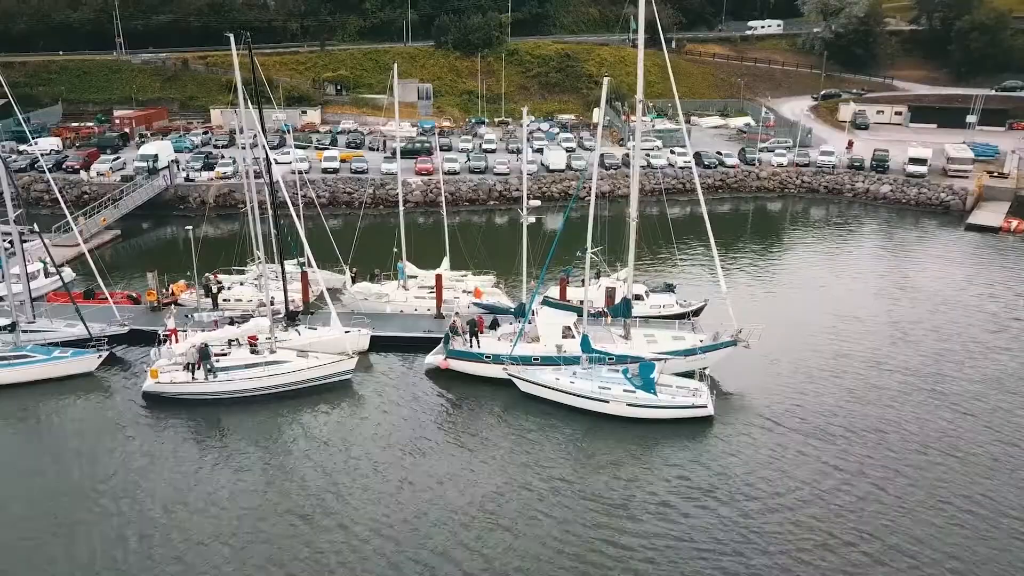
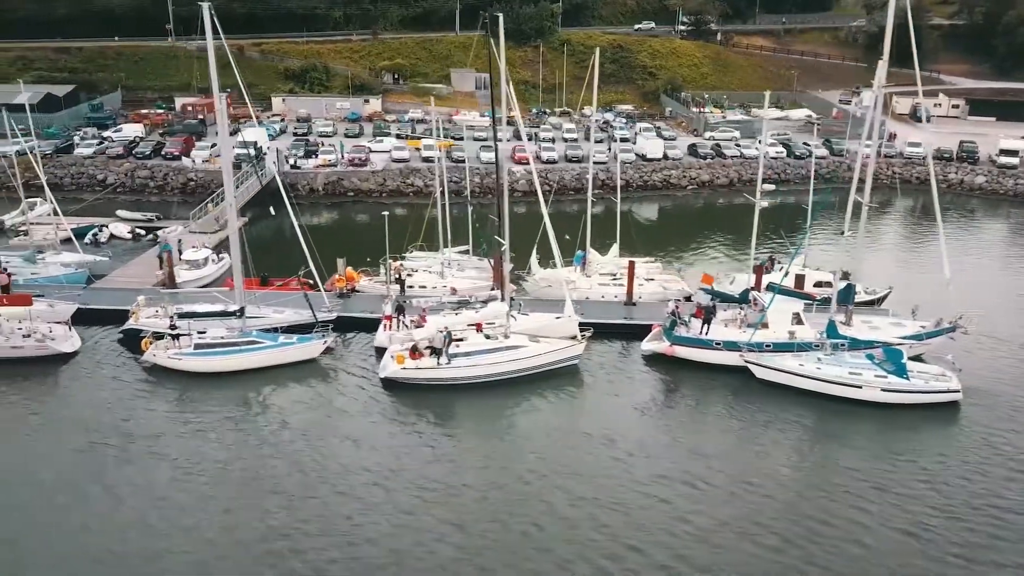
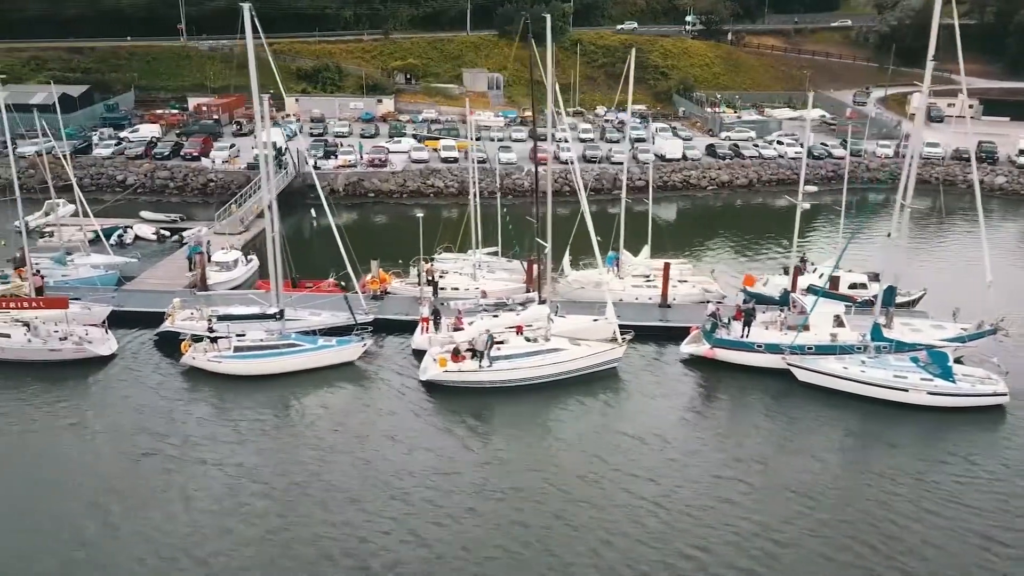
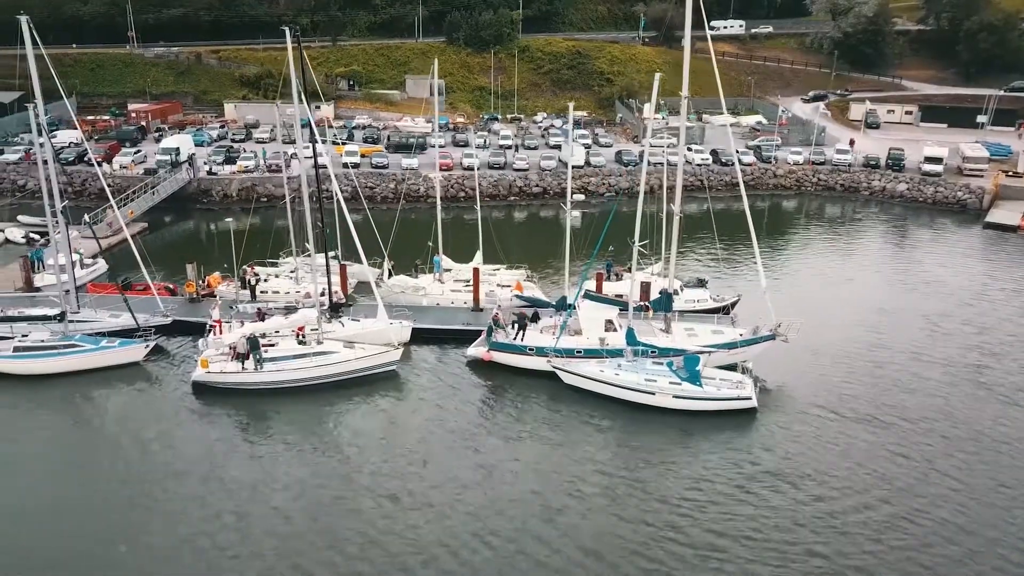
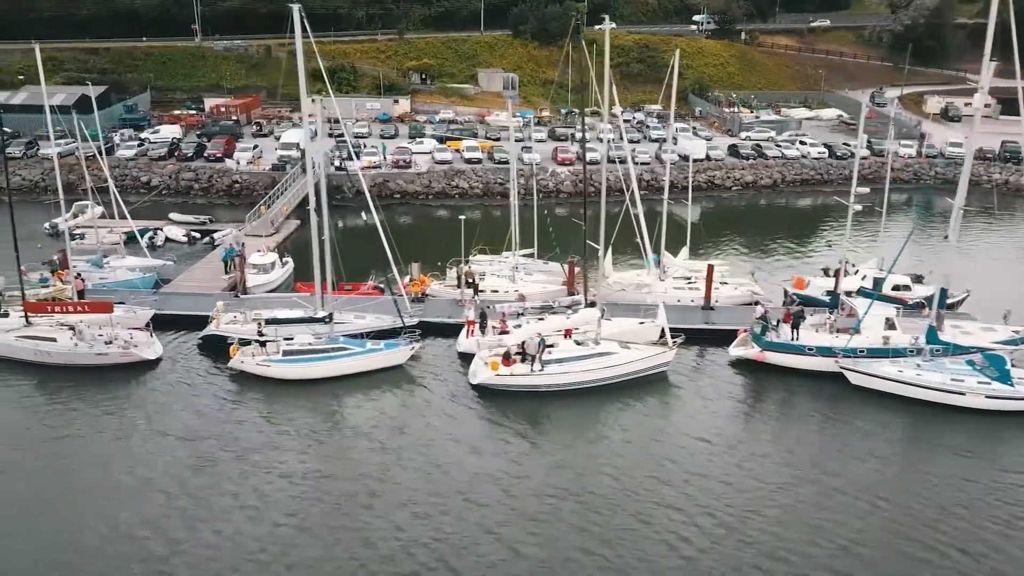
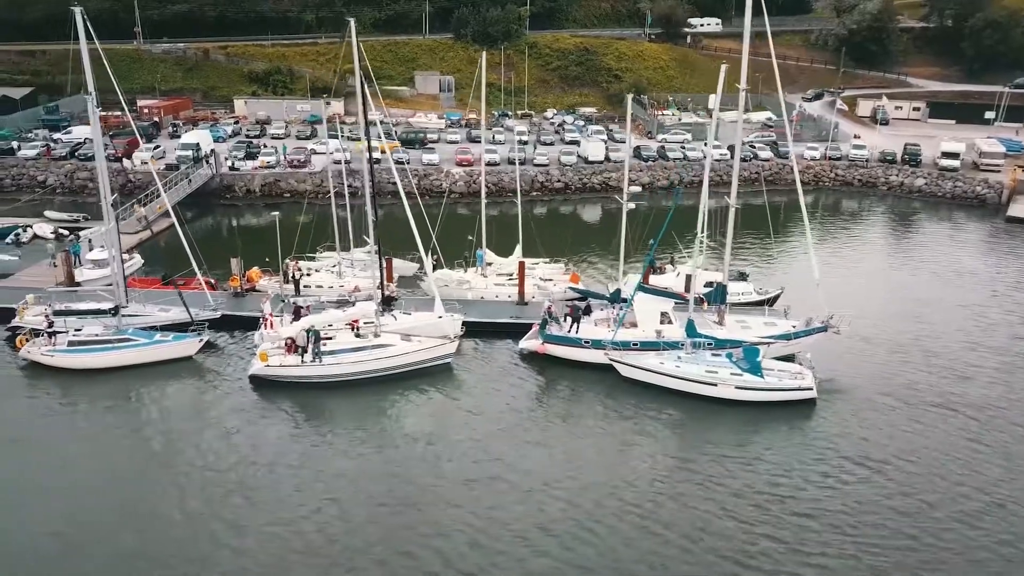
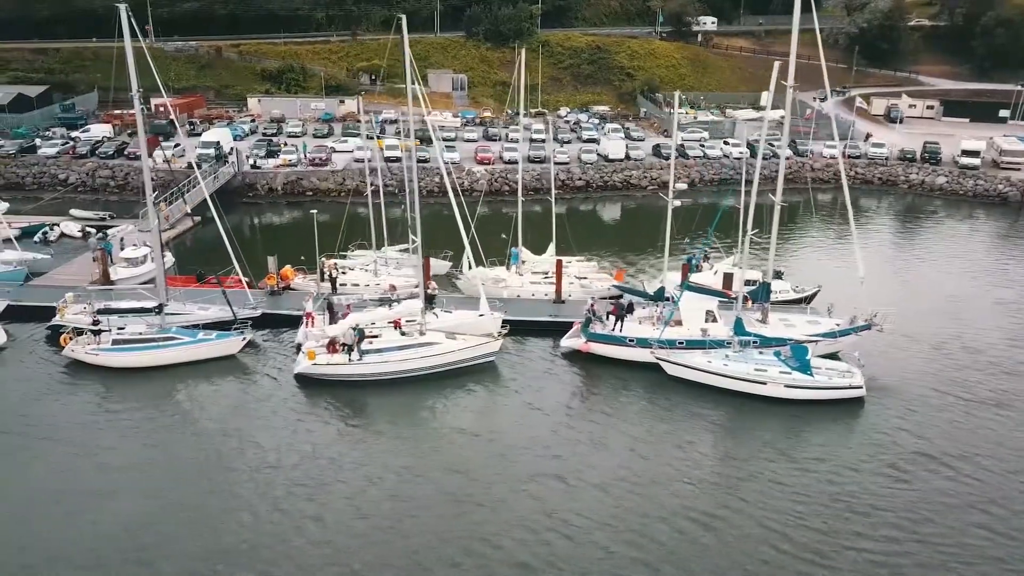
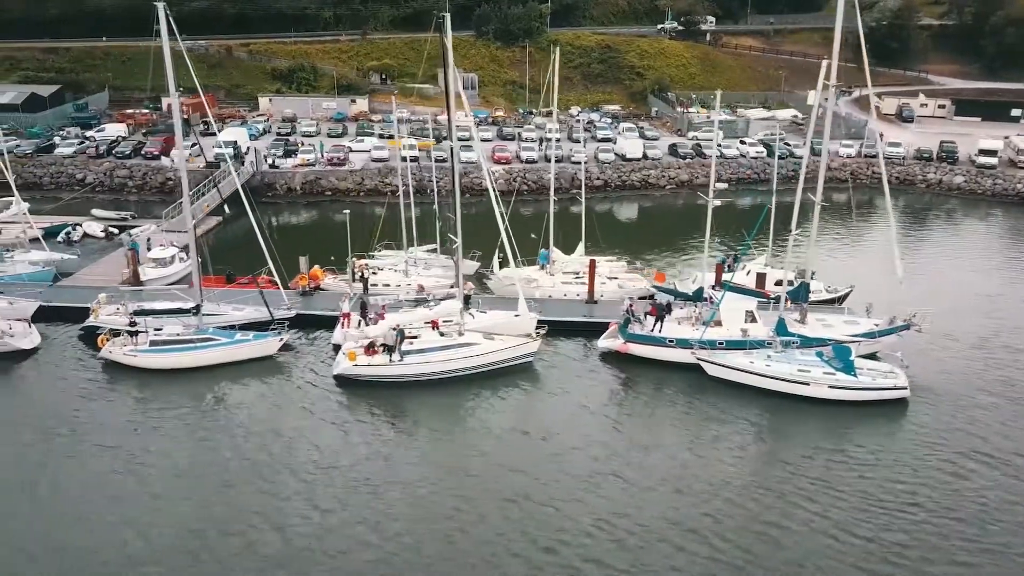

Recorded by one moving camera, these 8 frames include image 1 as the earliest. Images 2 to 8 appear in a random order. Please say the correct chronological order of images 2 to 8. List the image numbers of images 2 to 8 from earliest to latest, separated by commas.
4, 6, 7, 8, 2, 3, 5
